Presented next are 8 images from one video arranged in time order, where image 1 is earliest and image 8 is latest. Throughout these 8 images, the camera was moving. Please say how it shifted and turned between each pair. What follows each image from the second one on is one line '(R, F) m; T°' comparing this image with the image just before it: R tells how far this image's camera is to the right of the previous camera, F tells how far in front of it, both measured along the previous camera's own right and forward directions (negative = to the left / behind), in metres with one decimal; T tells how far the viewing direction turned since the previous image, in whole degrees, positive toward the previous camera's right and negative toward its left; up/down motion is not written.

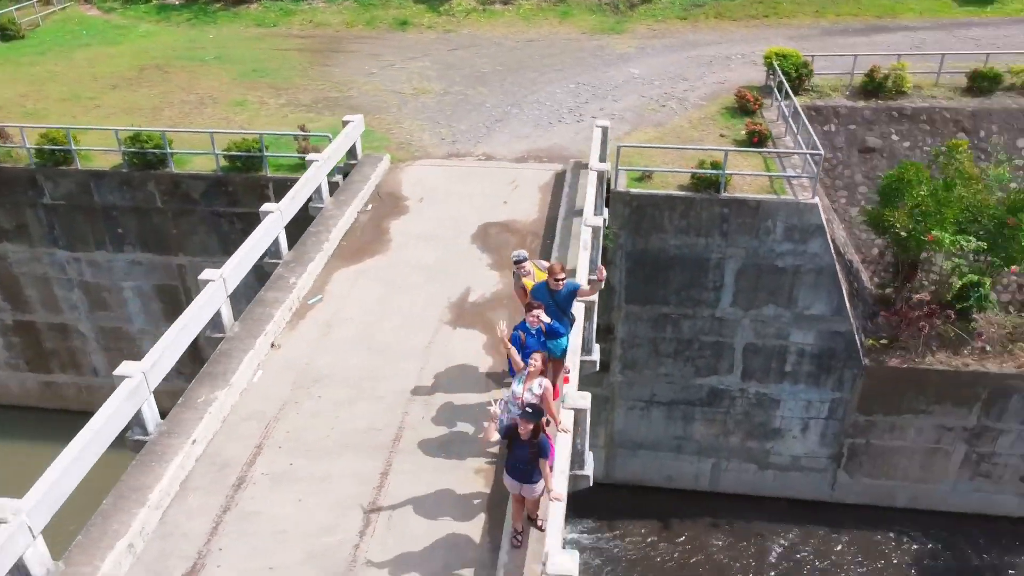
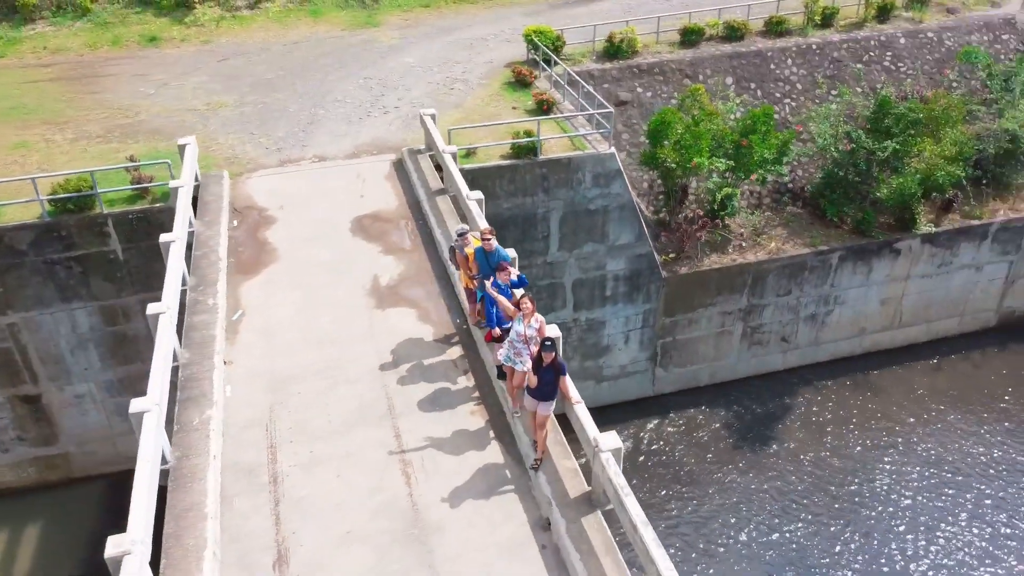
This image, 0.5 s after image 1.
(-2.5, -1.1) m; +19°
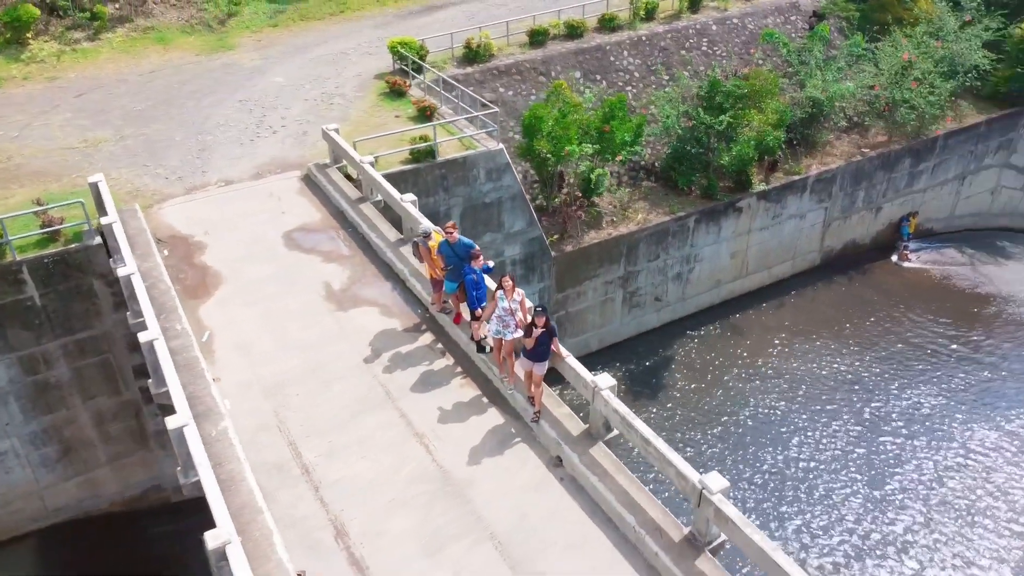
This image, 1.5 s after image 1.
(-1.8, -1.0) m; +12°
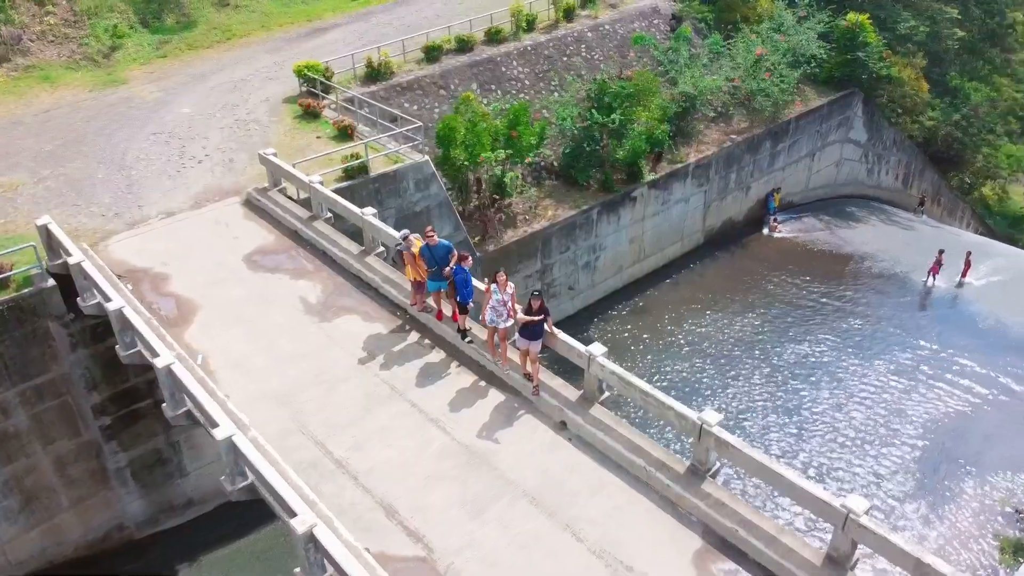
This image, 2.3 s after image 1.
(-1.6, -1.0) m; +10°
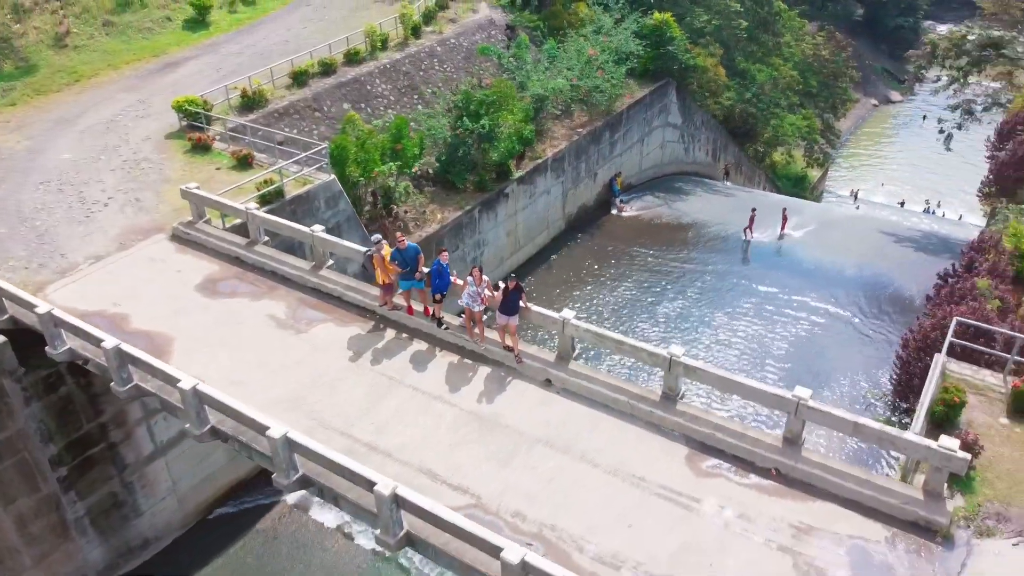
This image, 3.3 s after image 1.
(-2.3, -1.4) m; +13°
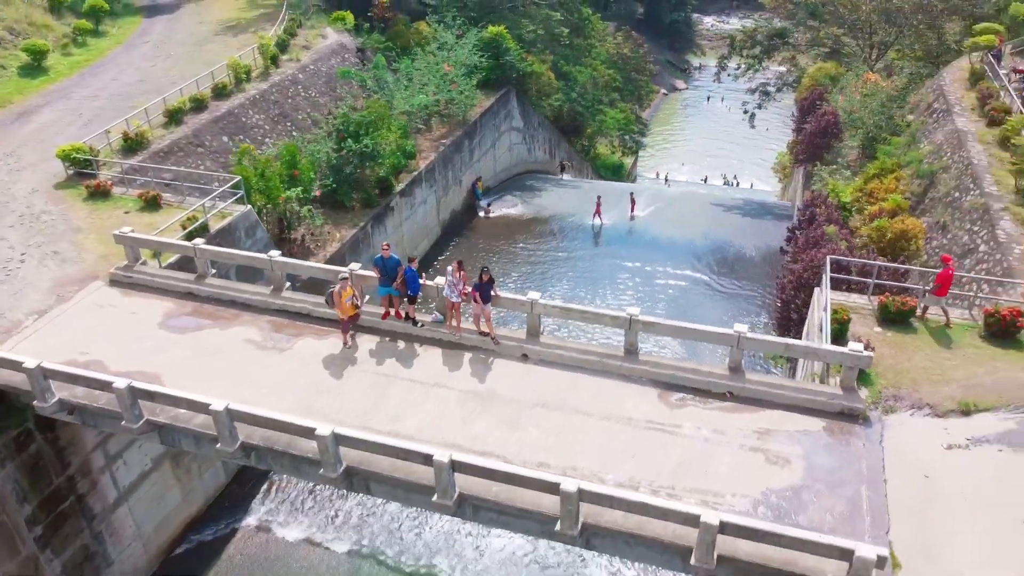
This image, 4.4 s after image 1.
(-2.5, -1.4) m; +13°
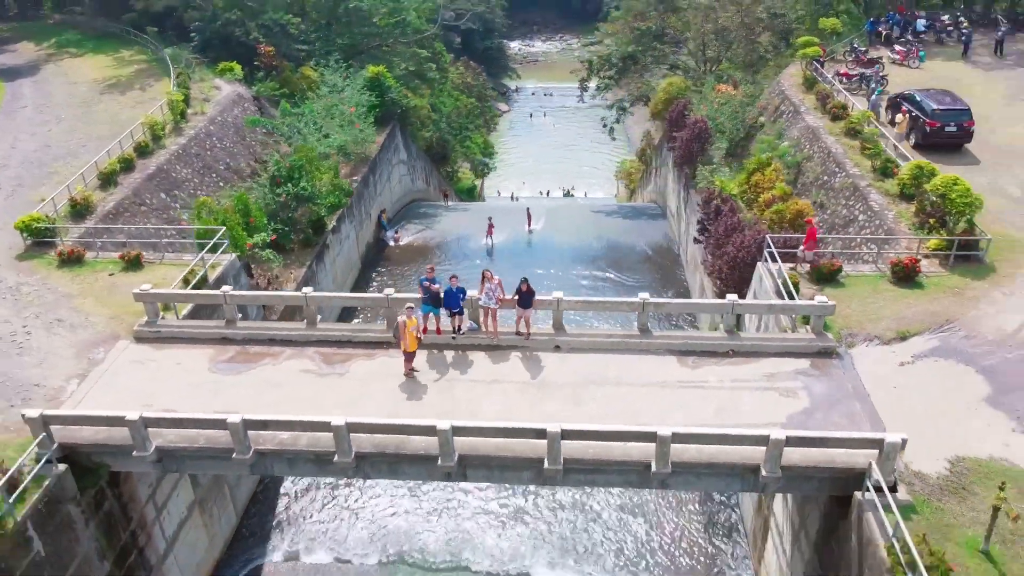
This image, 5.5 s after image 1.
(-3.9, -1.8) m; +13°
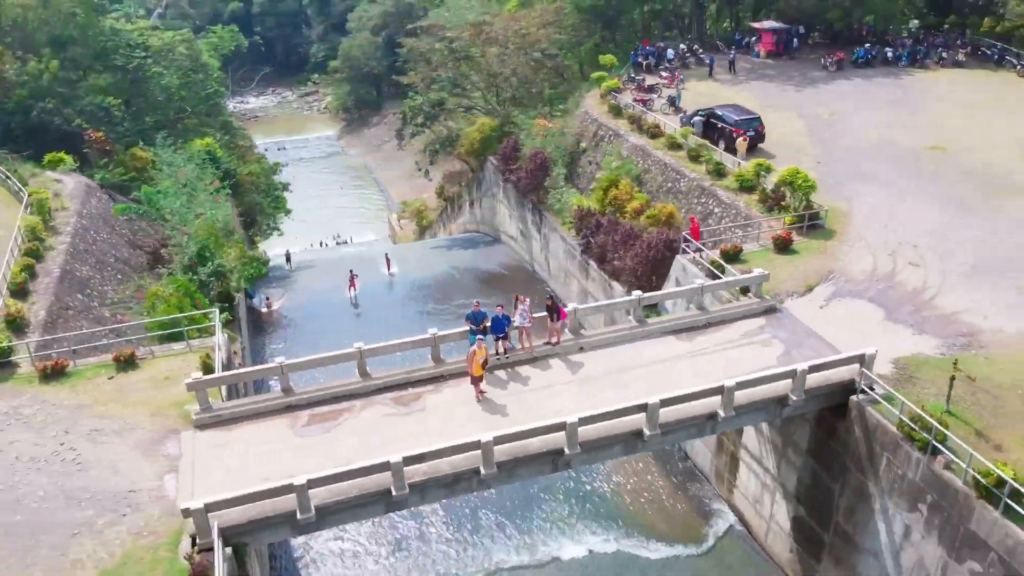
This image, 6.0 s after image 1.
(-6.8, -1.6) m; +20°
